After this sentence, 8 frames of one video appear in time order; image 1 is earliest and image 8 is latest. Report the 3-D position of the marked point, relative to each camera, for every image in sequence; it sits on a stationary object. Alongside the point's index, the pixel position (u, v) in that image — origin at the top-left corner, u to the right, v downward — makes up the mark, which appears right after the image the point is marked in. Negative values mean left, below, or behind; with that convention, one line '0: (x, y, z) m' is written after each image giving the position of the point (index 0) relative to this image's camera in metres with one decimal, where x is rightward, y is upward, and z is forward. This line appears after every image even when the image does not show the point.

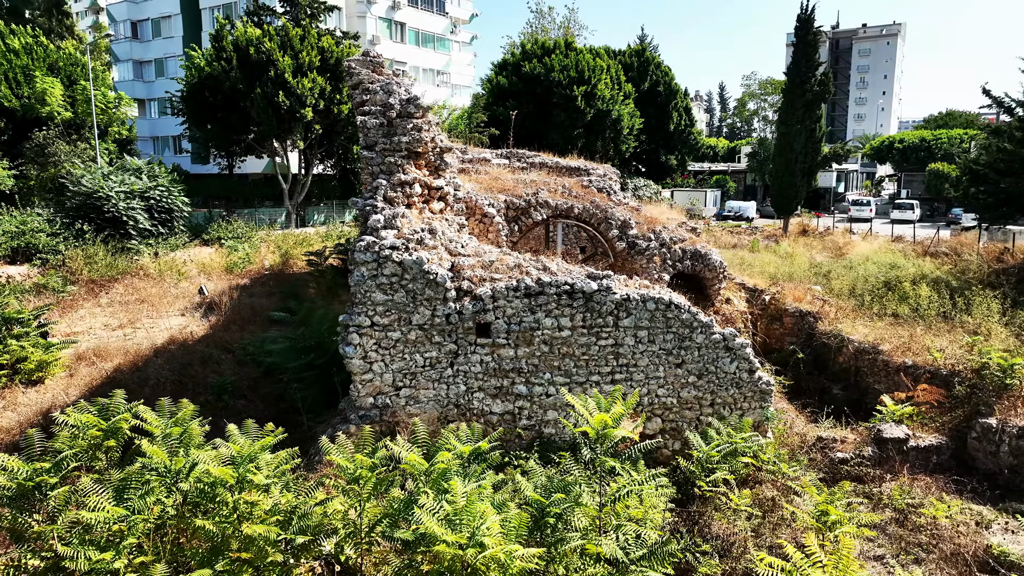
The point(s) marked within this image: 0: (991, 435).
0: (+4.9, -1.5, +7.0) m
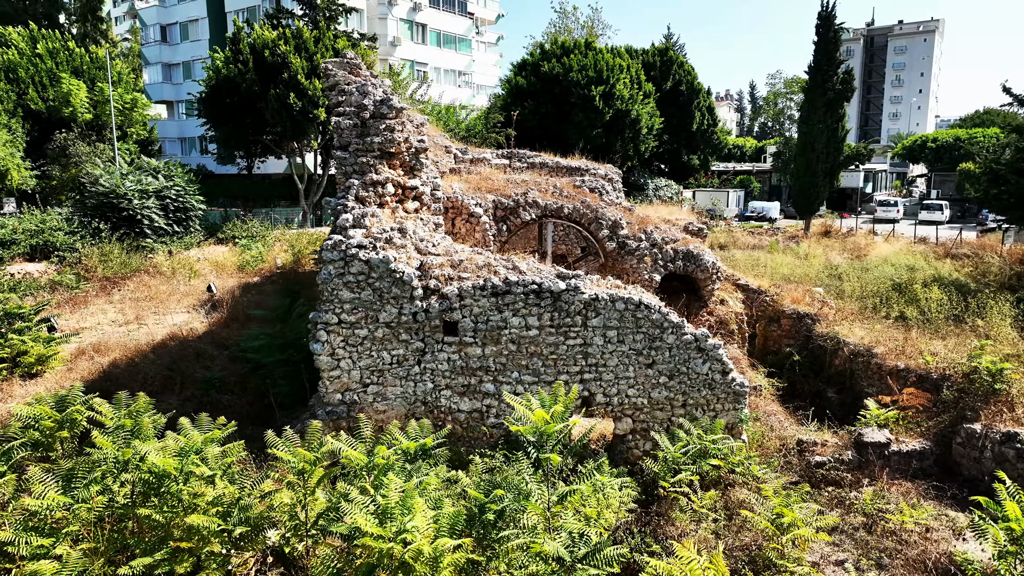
0: (+4.6, -1.5, +6.9) m
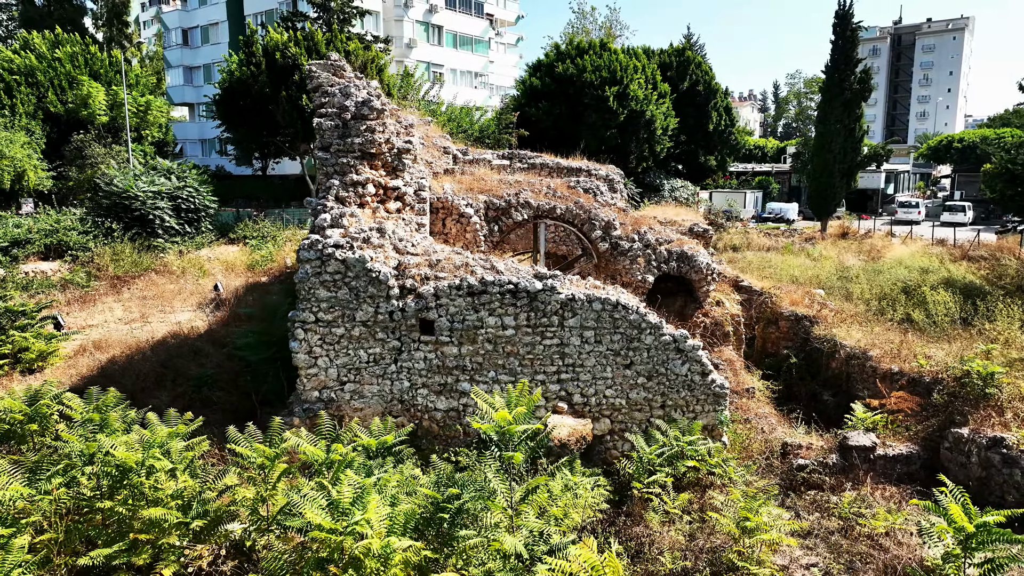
0: (+4.4, -1.5, +6.8) m
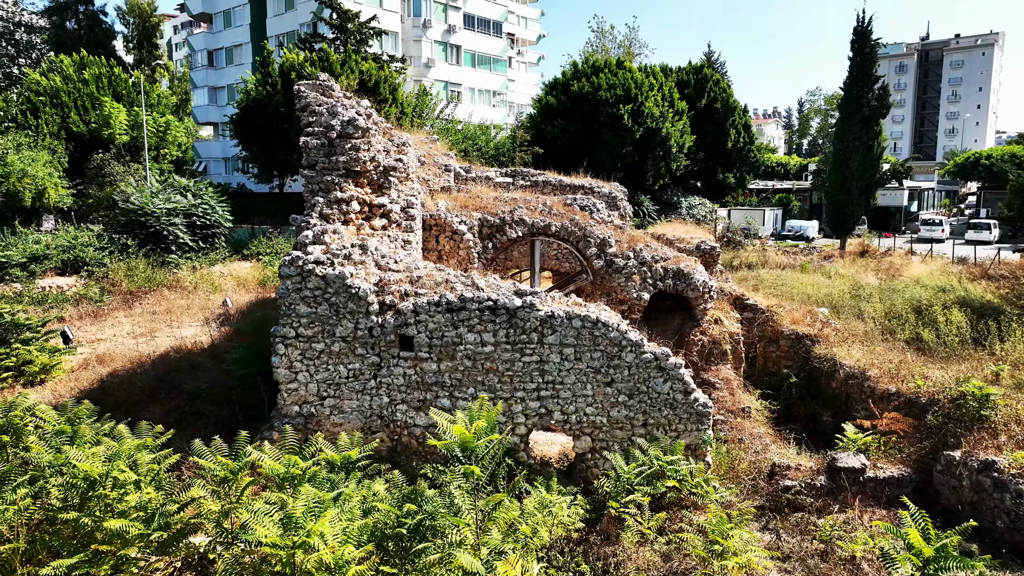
0: (+4.2, -1.7, +6.6) m
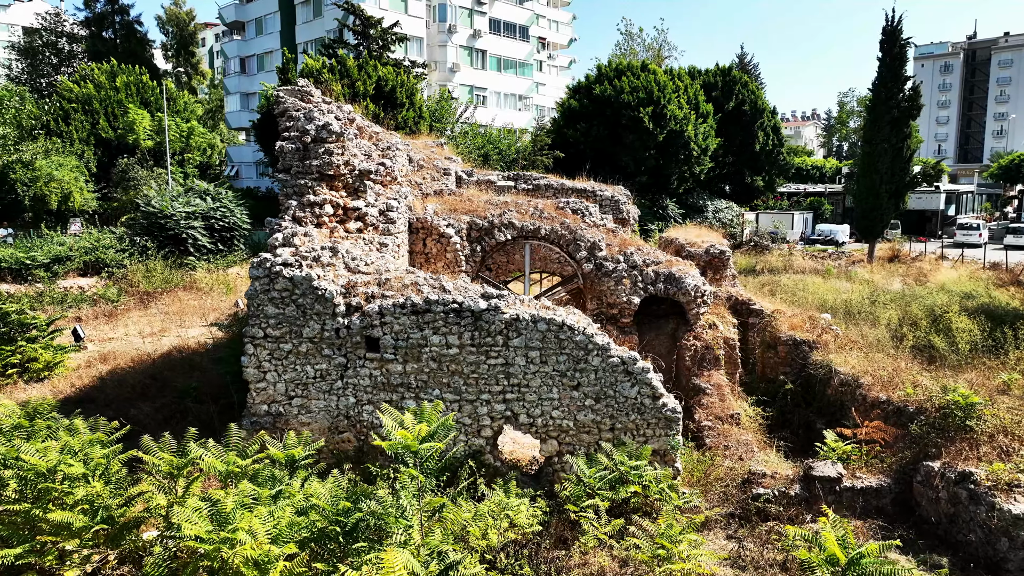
0: (+3.9, -1.8, +6.4) m
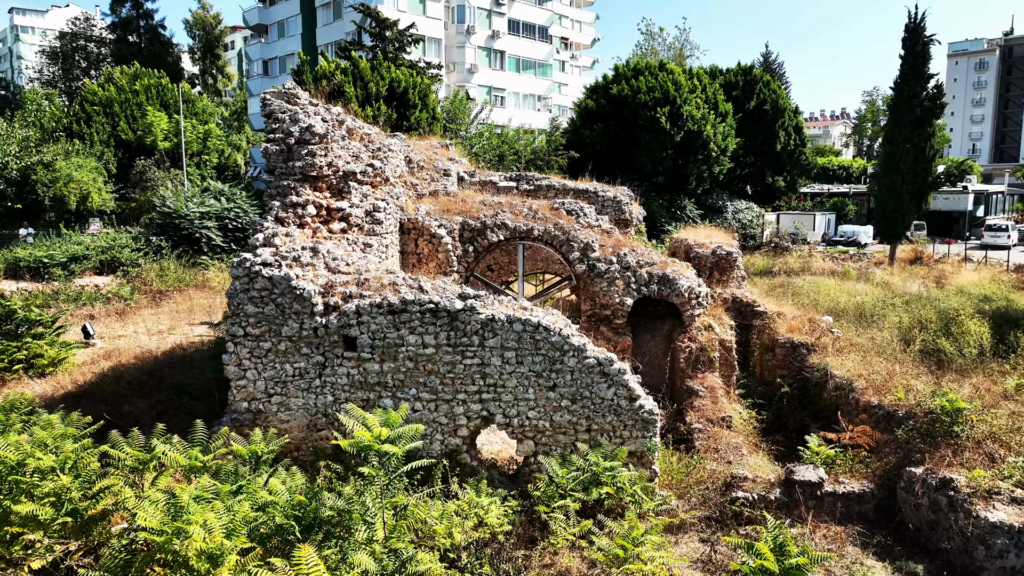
0: (+3.7, -1.8, +6.3) m
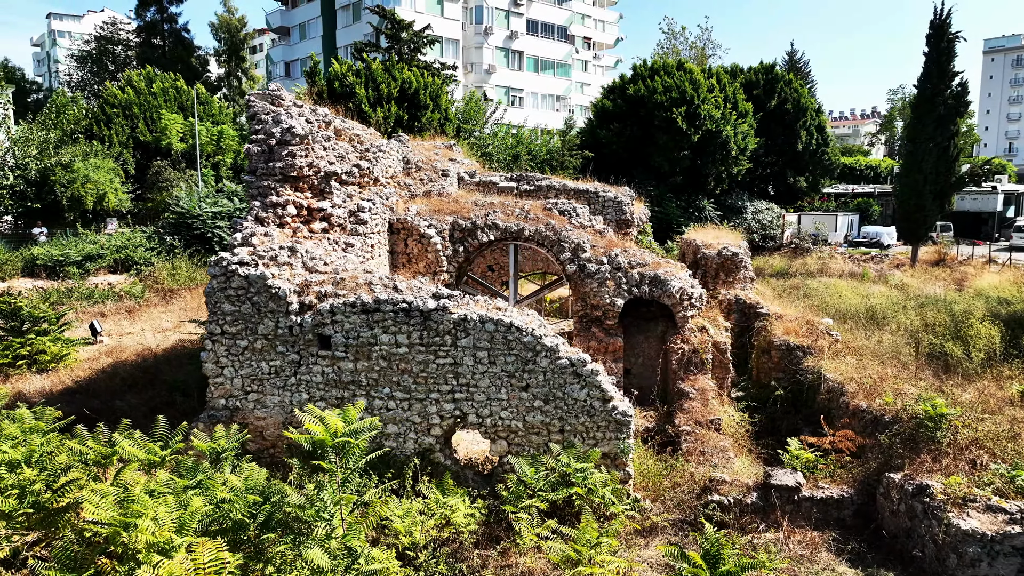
0: (+3.4, -1.8, +6.2) m
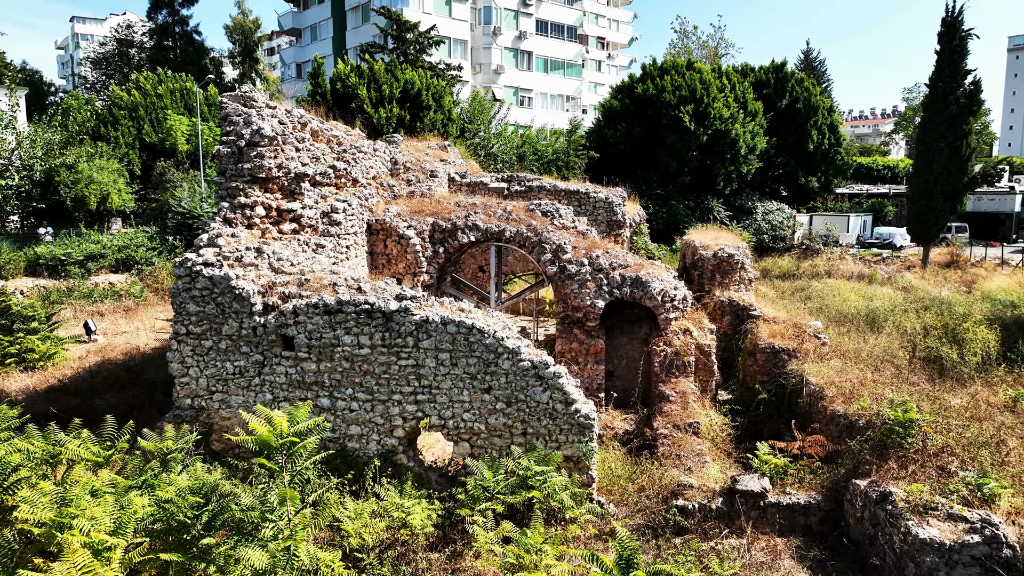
0: (+3.0, -1.8, +6.1) m
